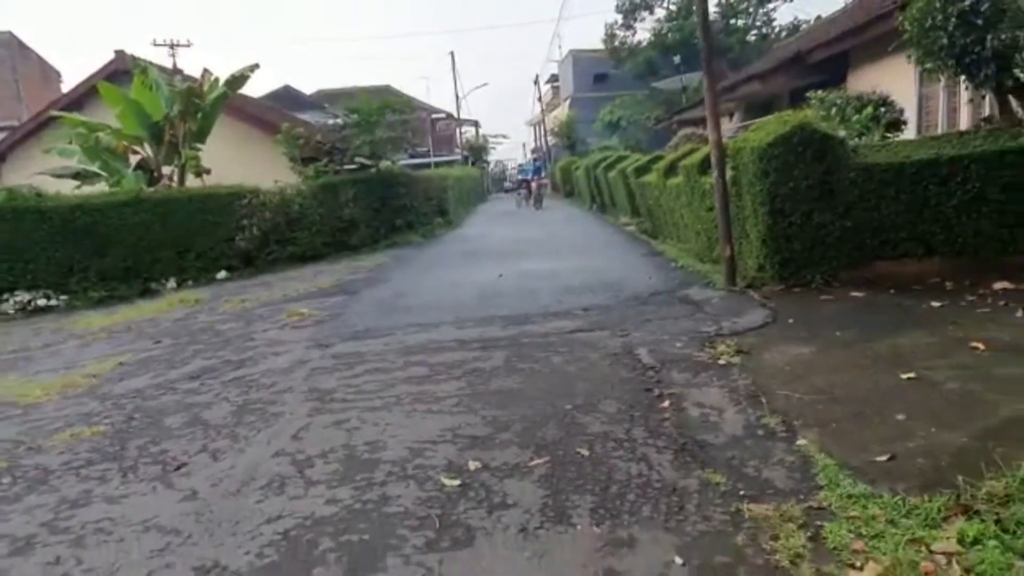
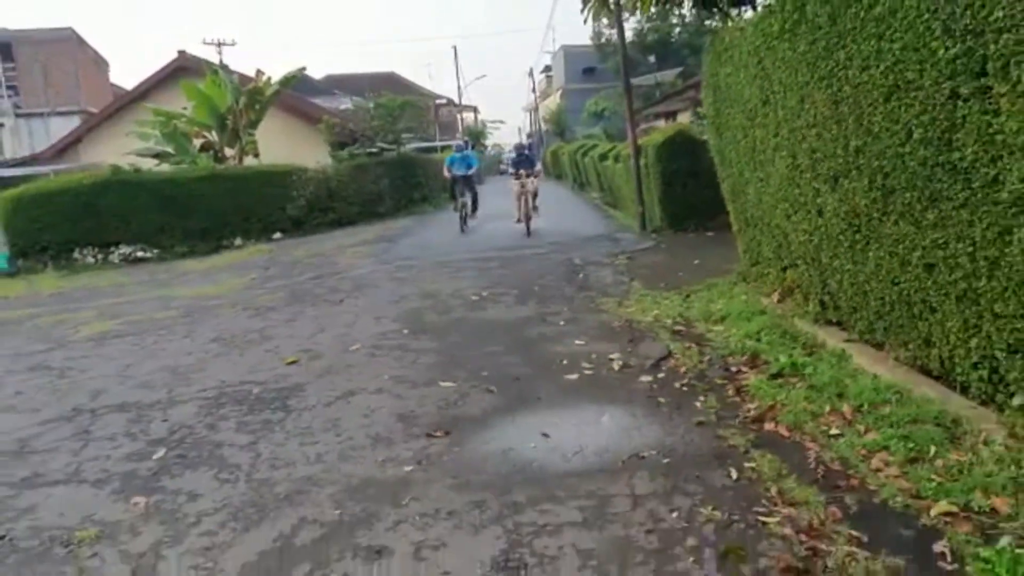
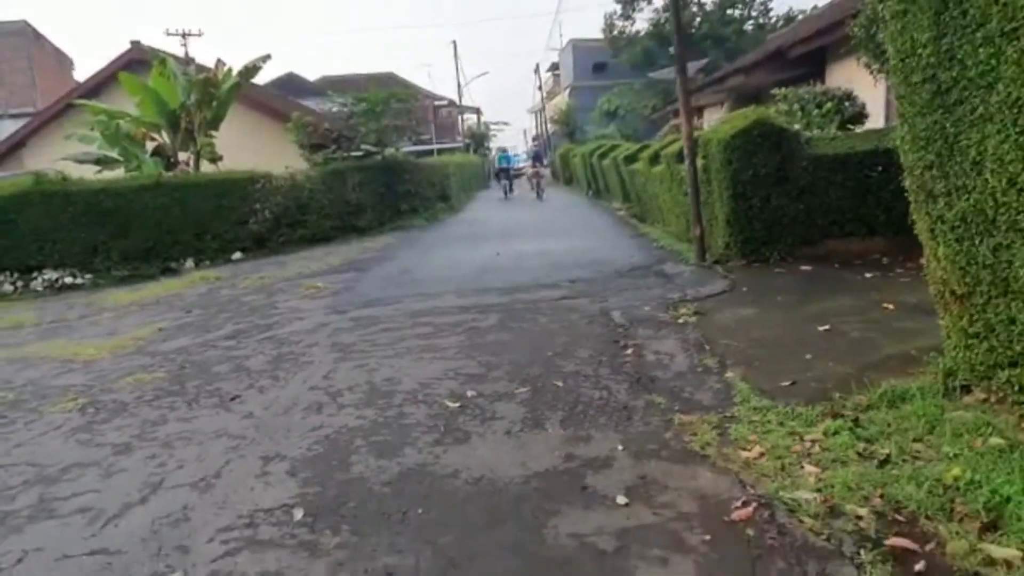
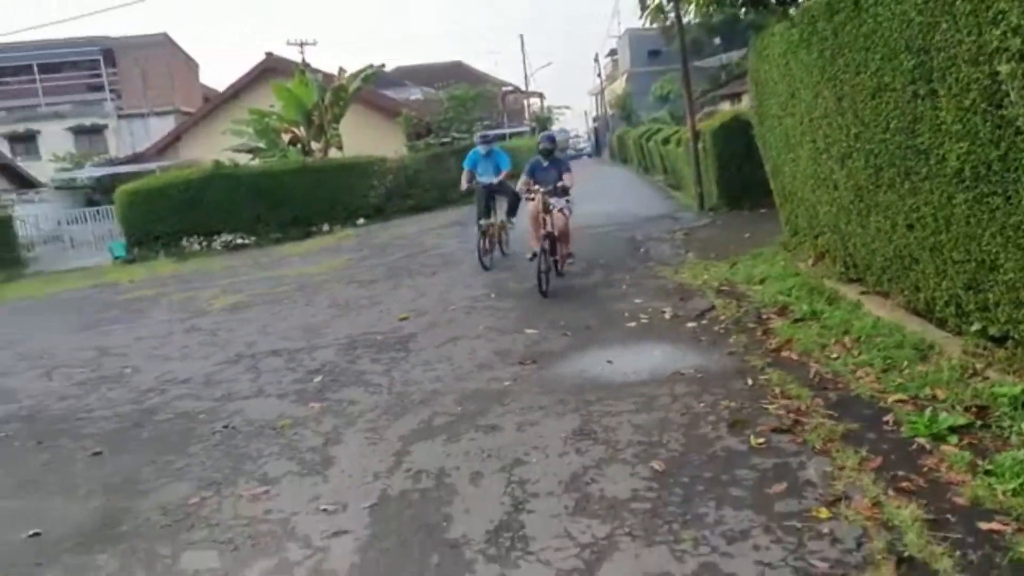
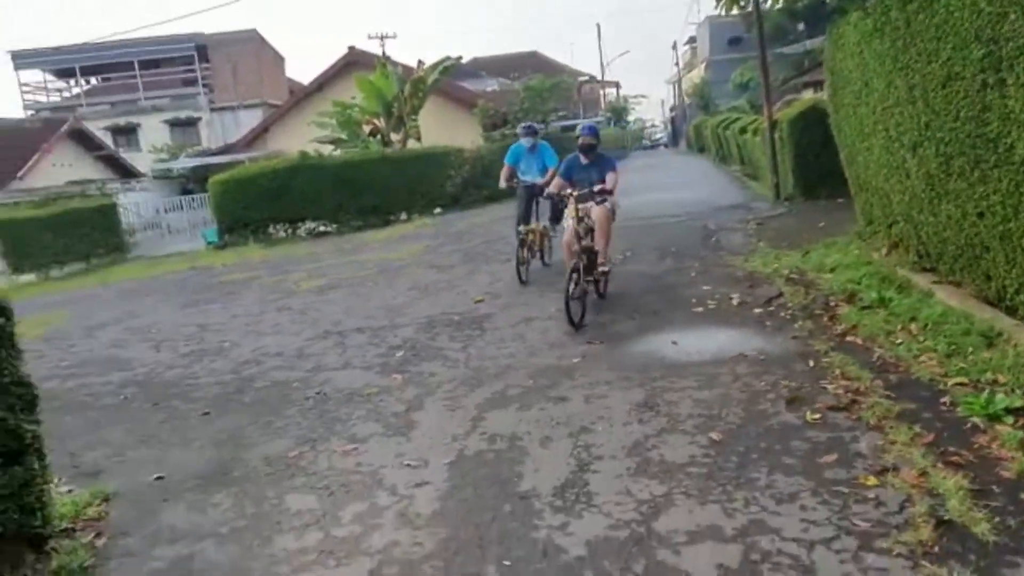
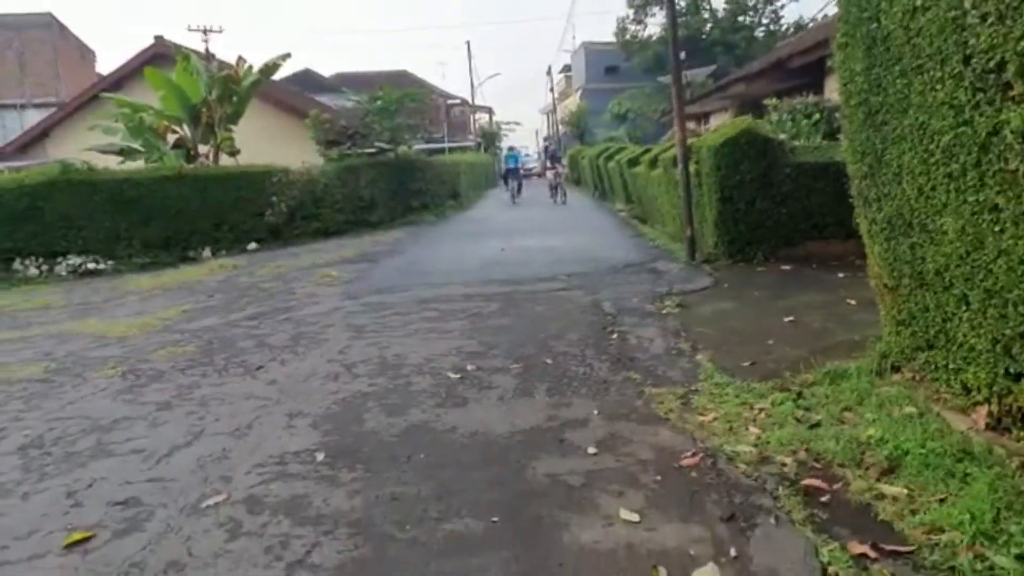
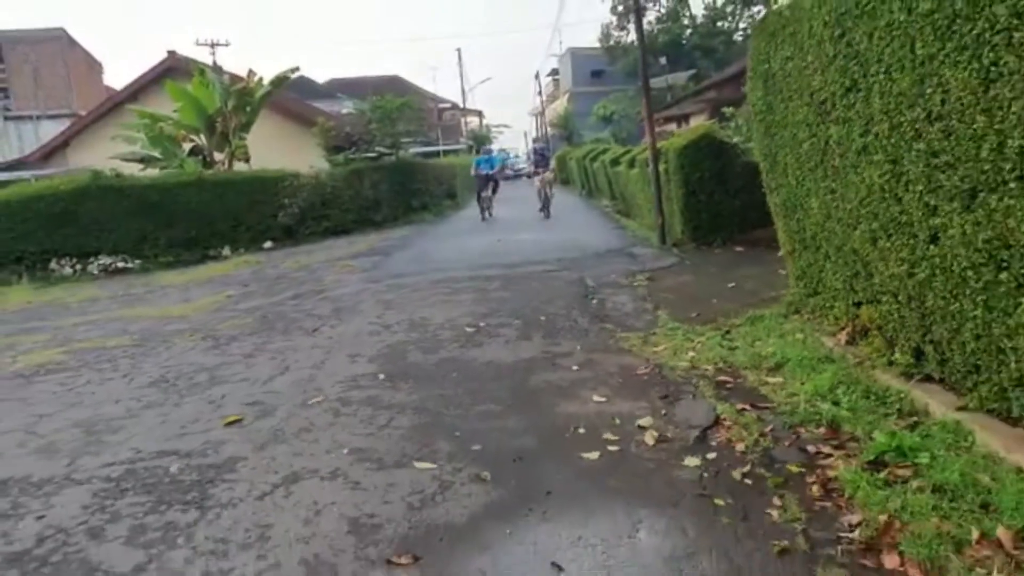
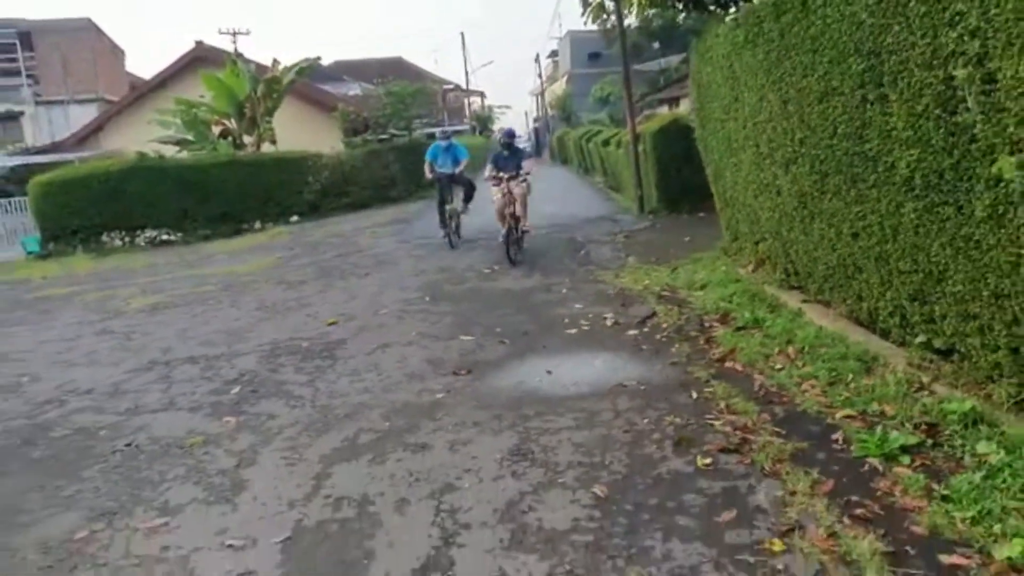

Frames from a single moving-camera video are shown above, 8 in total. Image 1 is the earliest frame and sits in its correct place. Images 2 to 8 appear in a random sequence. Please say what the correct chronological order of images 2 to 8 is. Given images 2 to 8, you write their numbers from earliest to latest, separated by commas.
3, 6, 7, 2, 8, 4, 5
